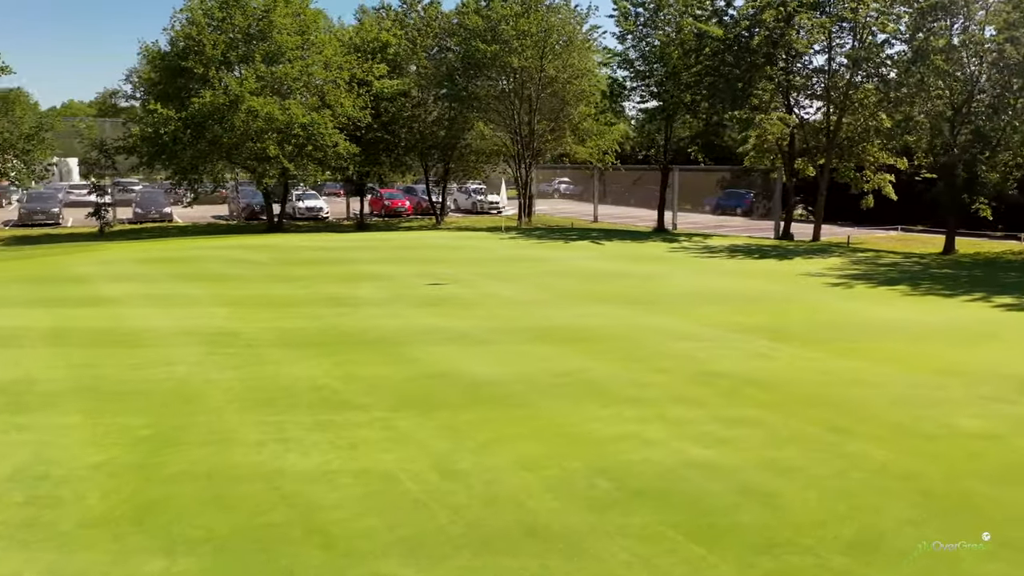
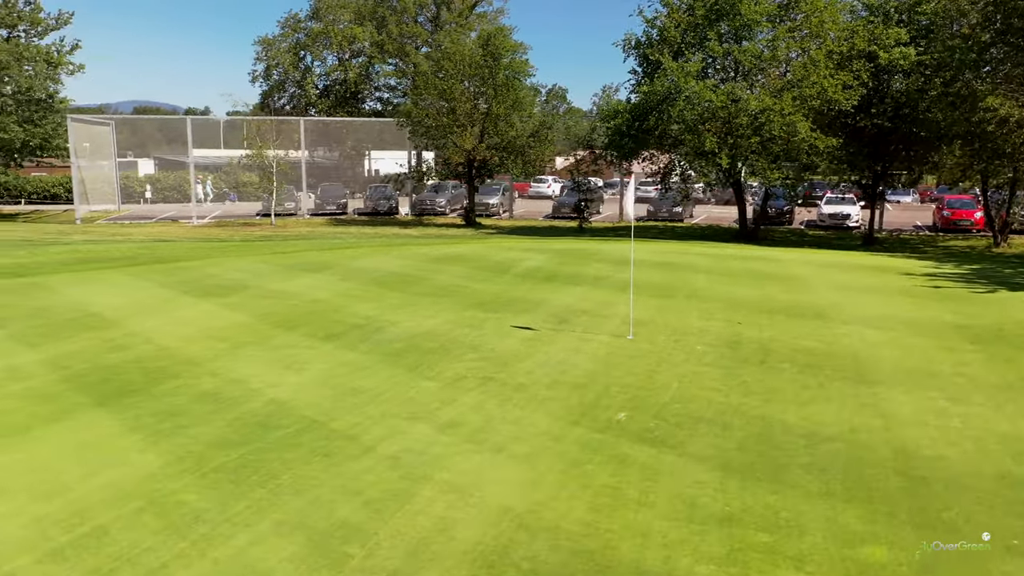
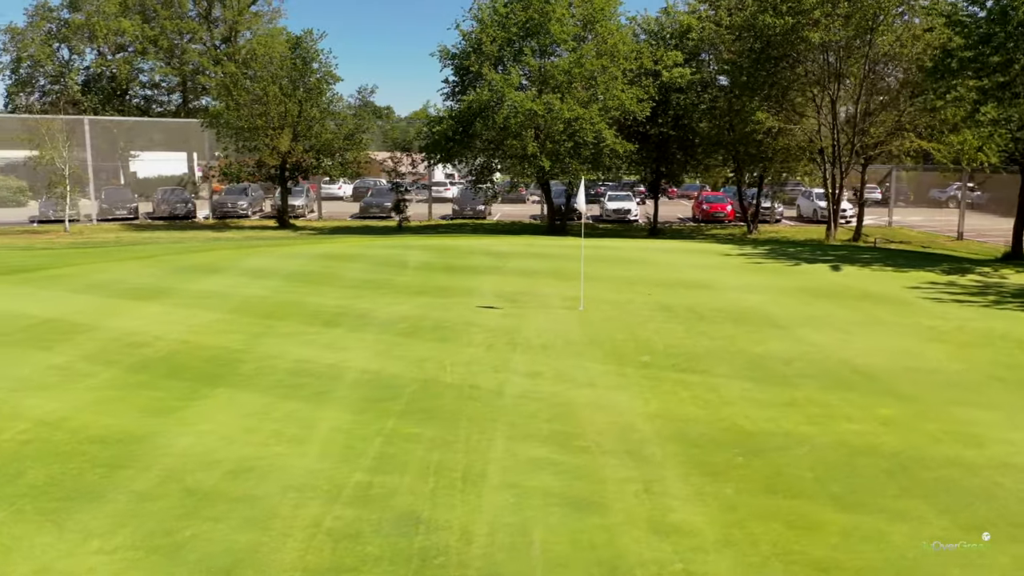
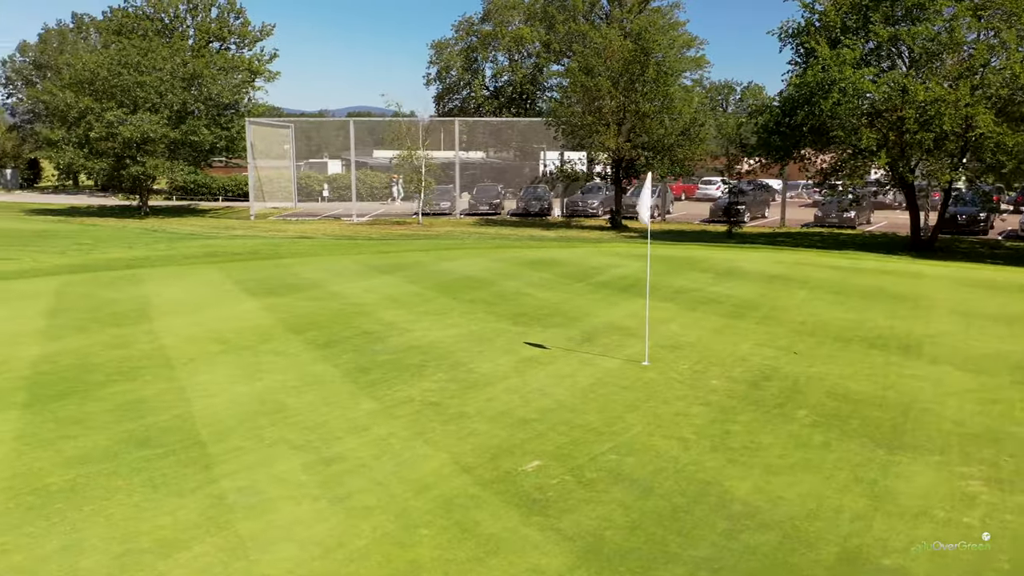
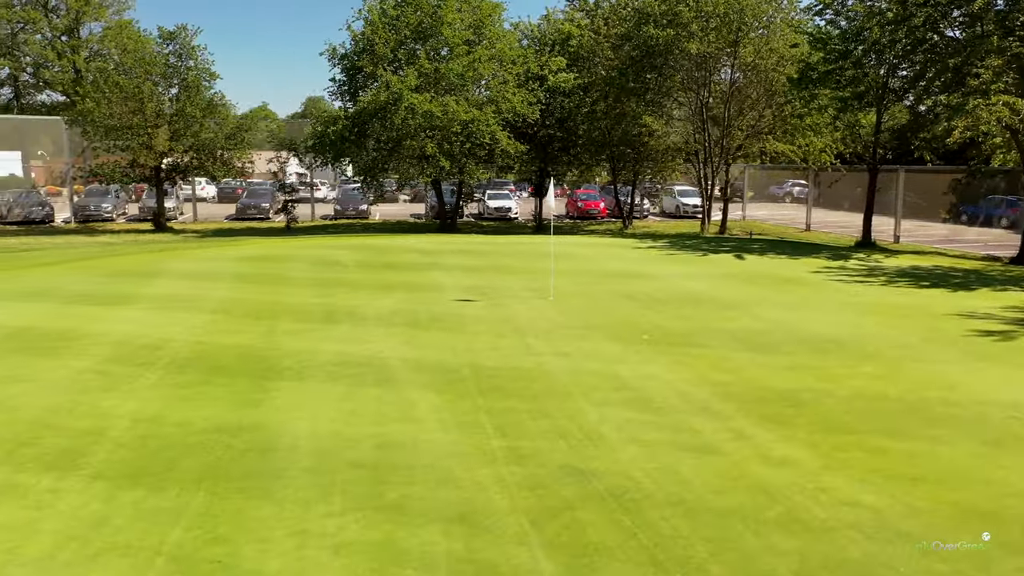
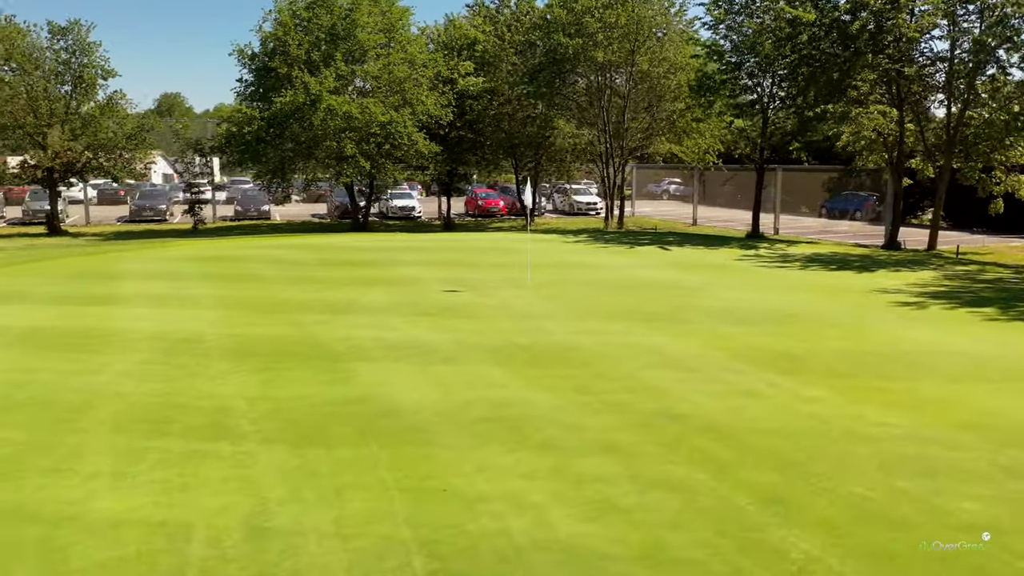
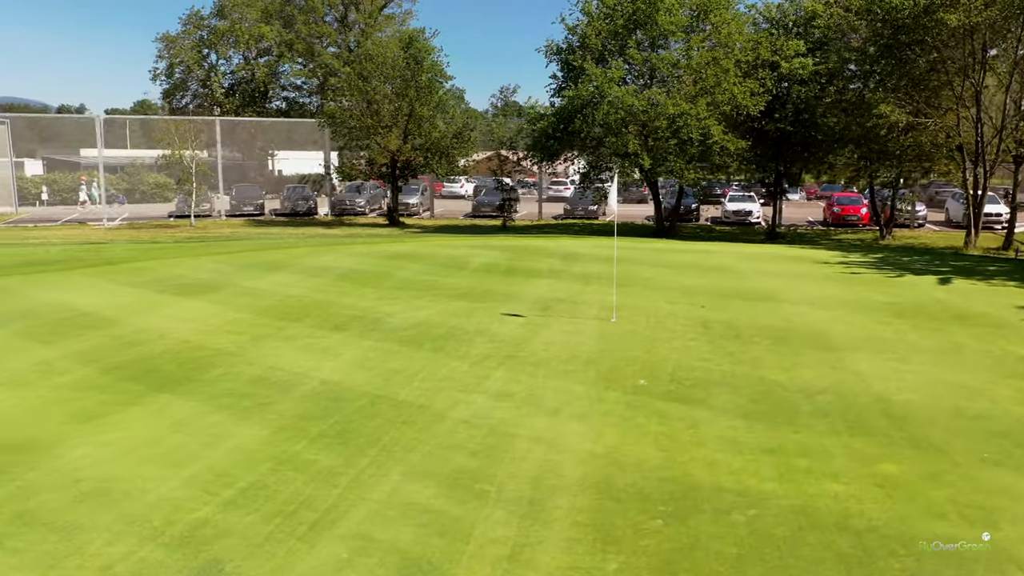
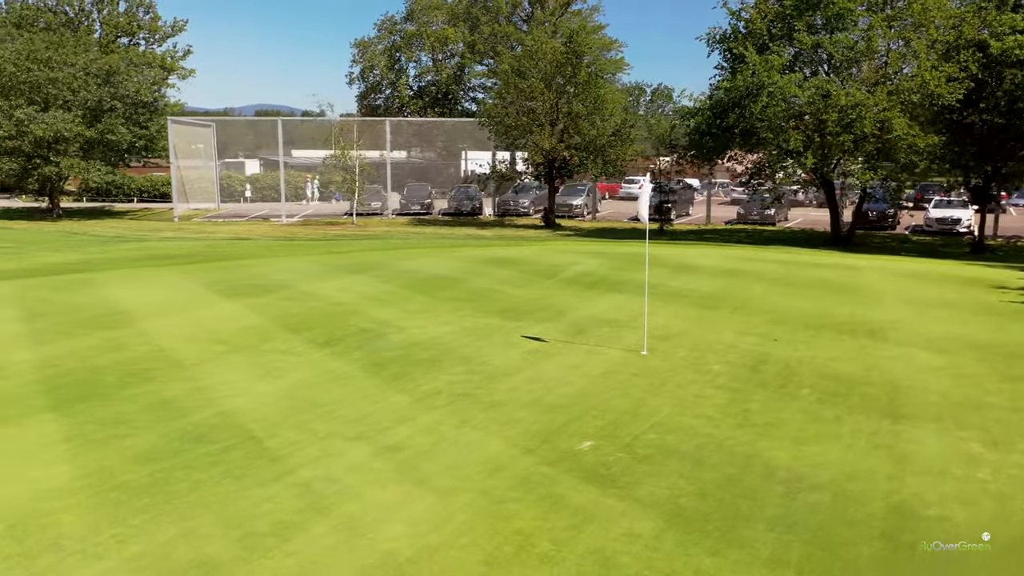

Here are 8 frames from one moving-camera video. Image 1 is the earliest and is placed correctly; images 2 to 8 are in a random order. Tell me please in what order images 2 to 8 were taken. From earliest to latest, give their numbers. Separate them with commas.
6, 5, 3, 7, 2, 8, 4
